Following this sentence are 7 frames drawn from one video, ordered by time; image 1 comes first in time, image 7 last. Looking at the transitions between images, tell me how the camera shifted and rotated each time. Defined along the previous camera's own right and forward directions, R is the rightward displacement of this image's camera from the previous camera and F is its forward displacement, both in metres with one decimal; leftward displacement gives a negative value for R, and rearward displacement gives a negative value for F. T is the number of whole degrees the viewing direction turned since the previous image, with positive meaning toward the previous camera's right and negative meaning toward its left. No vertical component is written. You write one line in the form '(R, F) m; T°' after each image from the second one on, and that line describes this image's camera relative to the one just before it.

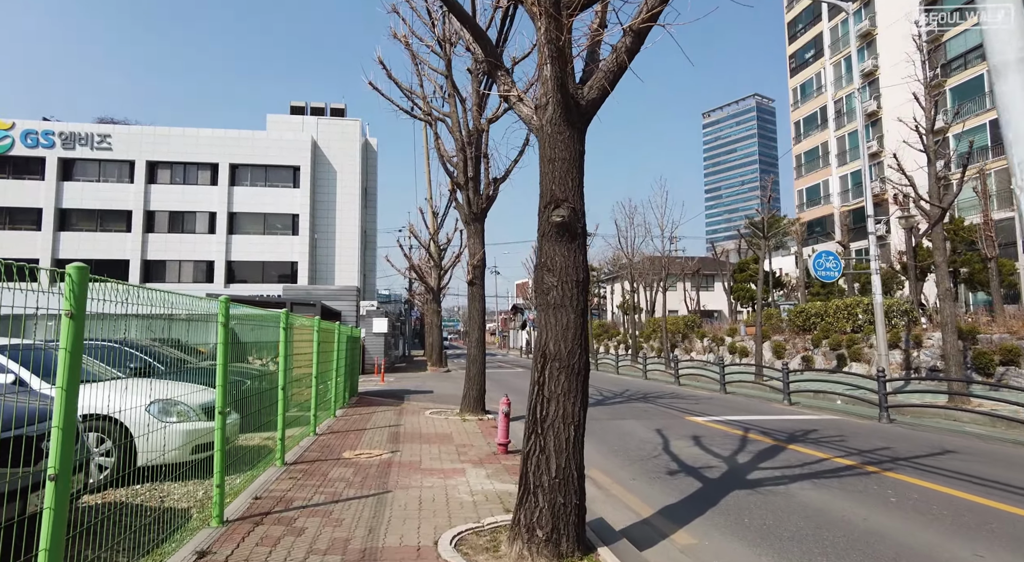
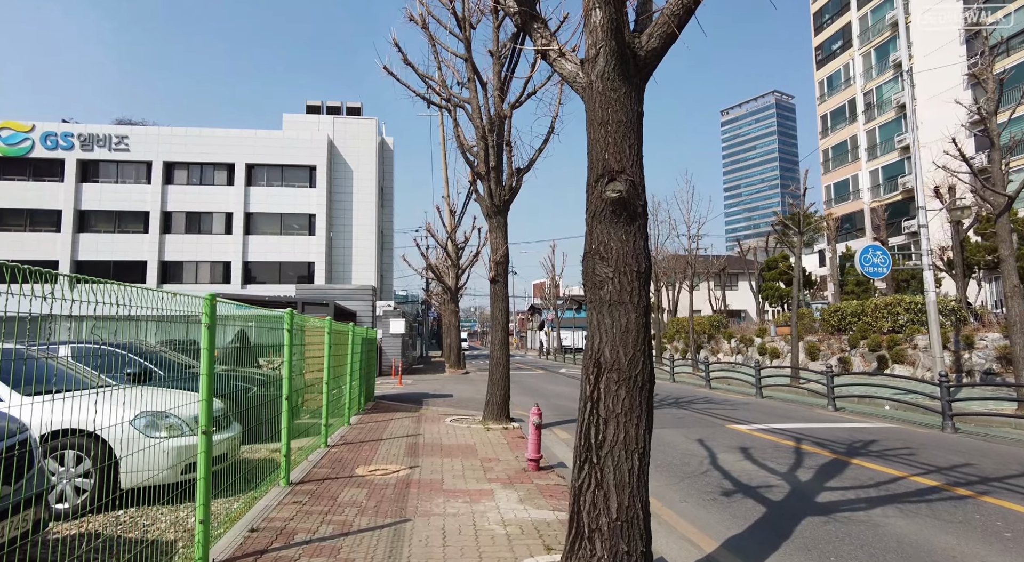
(-0.2, +0.9) m; -2°
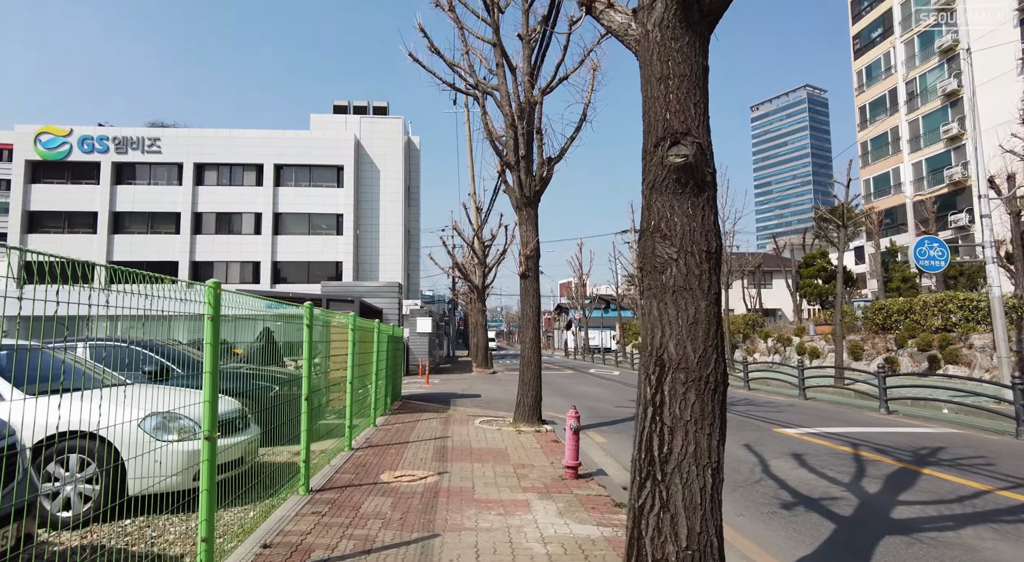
(-0.1, +0.6) m; -2°
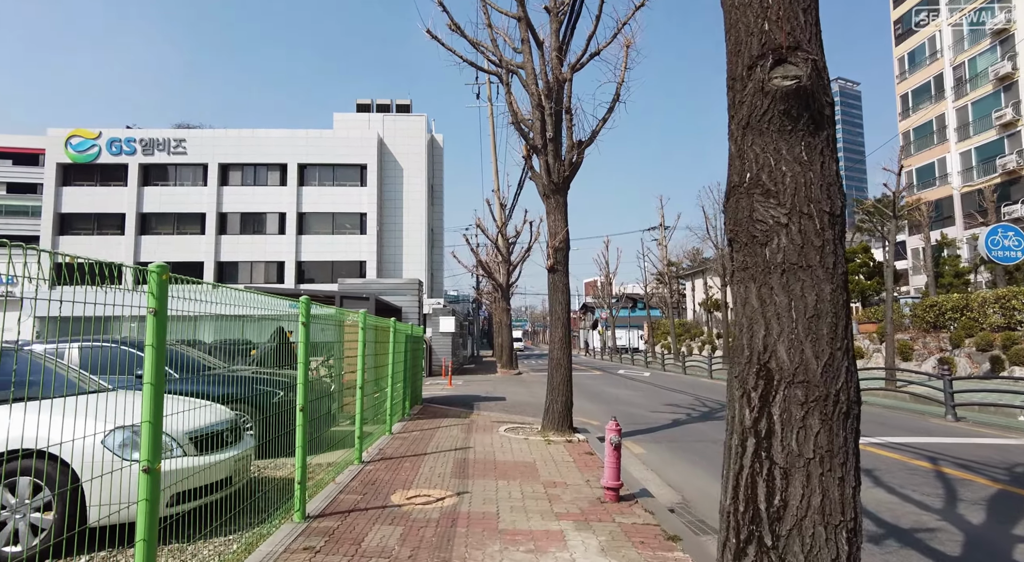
(0.0, +0.9) m; -2°
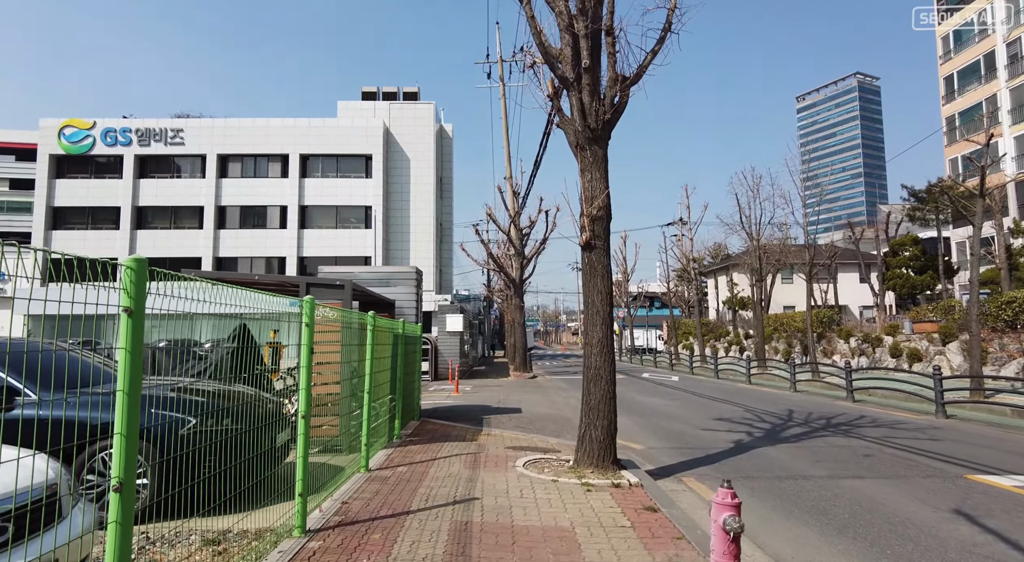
(-0.1, +2.6) m; -1°
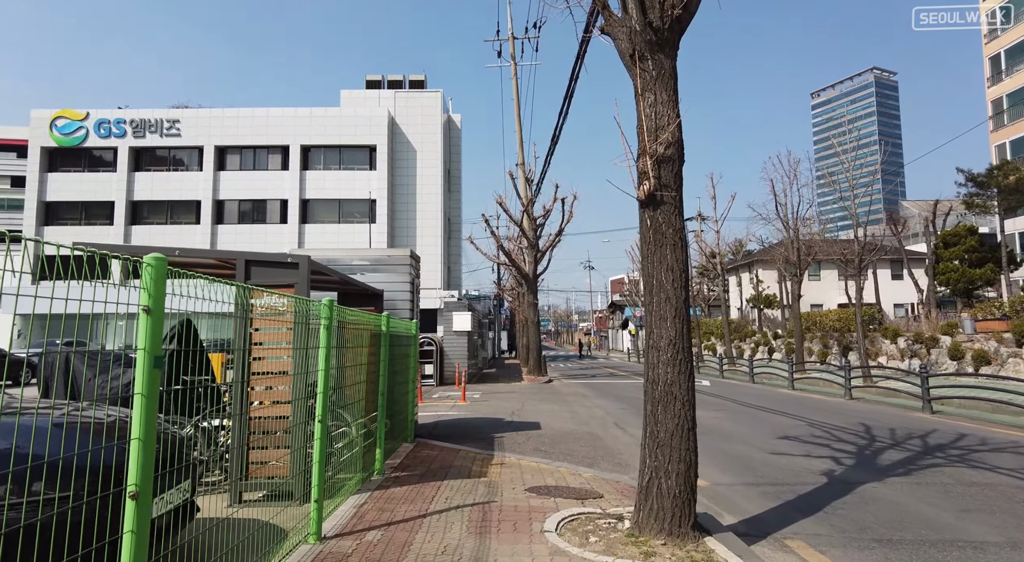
(-0.1, +2.5) m; -1°
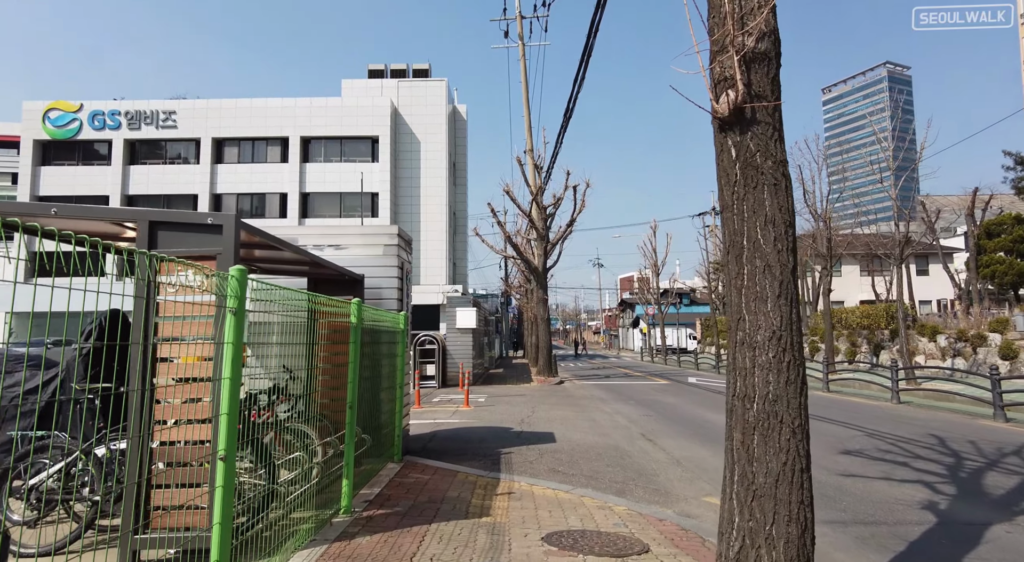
(0.0, +1.7) m; -1°
